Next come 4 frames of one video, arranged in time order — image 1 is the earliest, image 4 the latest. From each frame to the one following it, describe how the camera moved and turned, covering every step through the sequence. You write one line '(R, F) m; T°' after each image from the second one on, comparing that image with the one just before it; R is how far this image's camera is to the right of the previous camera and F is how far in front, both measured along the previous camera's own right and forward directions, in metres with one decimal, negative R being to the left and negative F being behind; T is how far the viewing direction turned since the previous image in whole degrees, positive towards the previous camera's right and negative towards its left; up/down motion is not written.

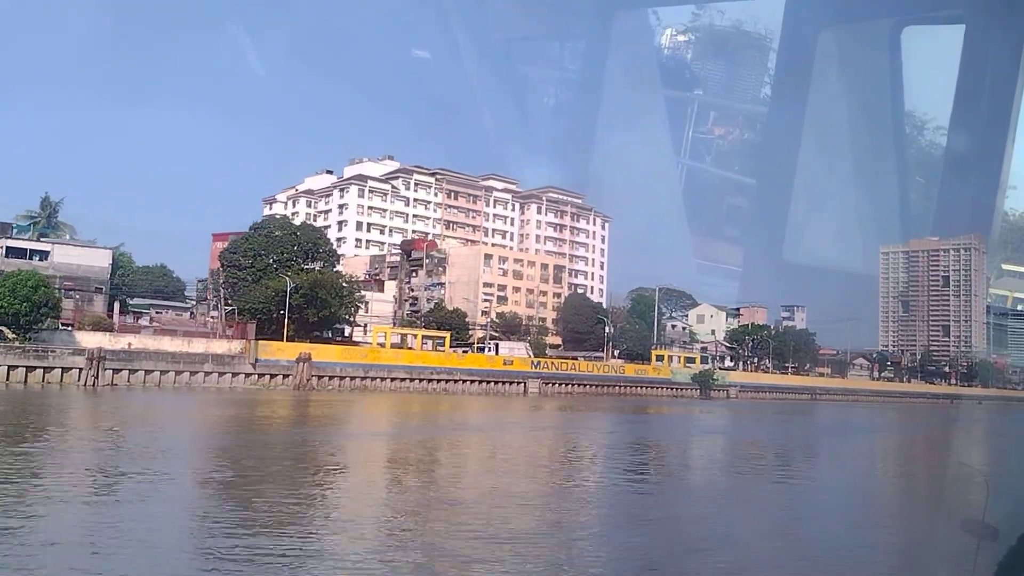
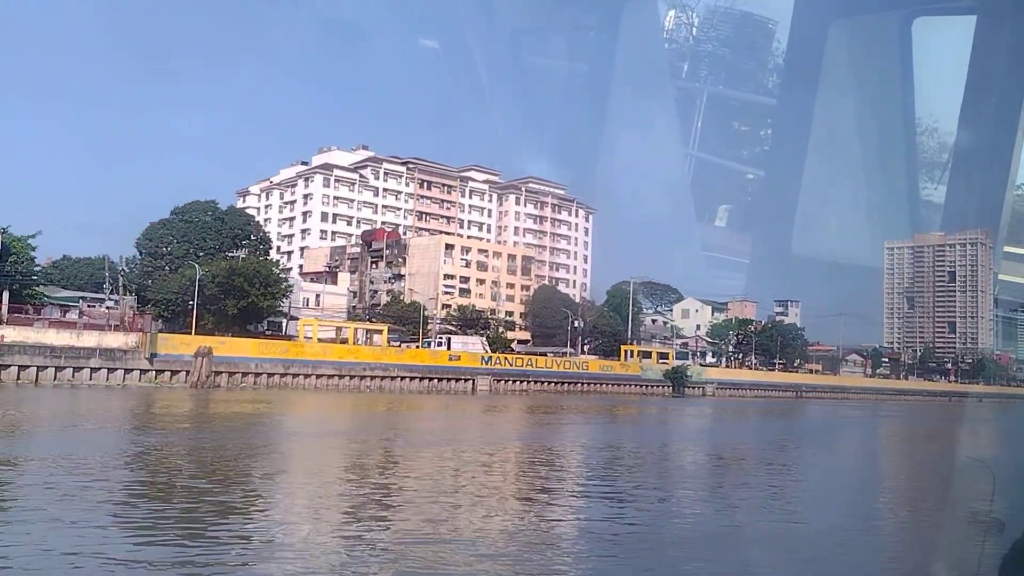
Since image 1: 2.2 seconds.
(+2.4, +2.9) m; -1°
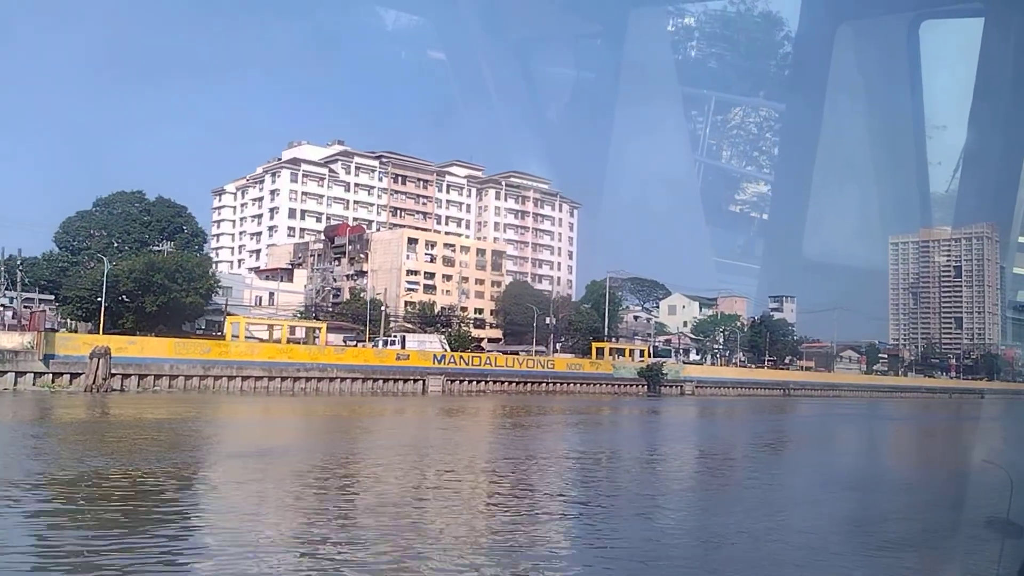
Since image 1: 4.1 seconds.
(+2.0, +2.4) m; -1°
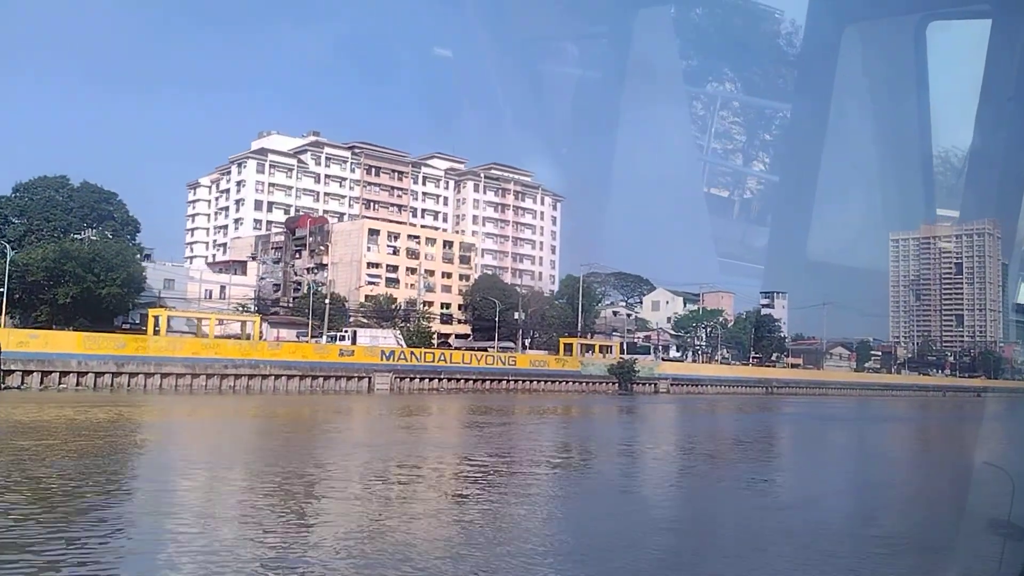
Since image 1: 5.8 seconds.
(+1.8, +2.1) m; 0°
